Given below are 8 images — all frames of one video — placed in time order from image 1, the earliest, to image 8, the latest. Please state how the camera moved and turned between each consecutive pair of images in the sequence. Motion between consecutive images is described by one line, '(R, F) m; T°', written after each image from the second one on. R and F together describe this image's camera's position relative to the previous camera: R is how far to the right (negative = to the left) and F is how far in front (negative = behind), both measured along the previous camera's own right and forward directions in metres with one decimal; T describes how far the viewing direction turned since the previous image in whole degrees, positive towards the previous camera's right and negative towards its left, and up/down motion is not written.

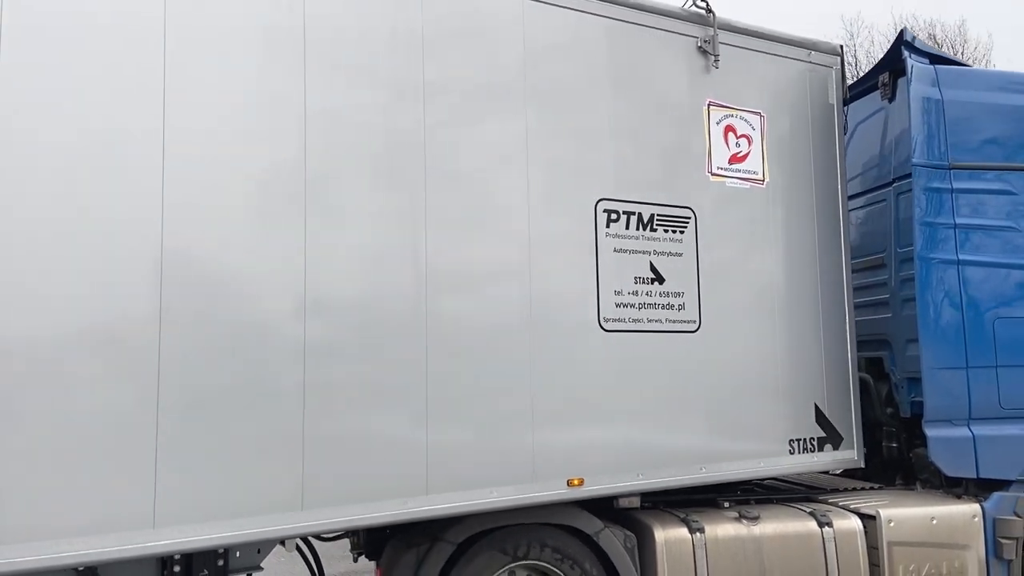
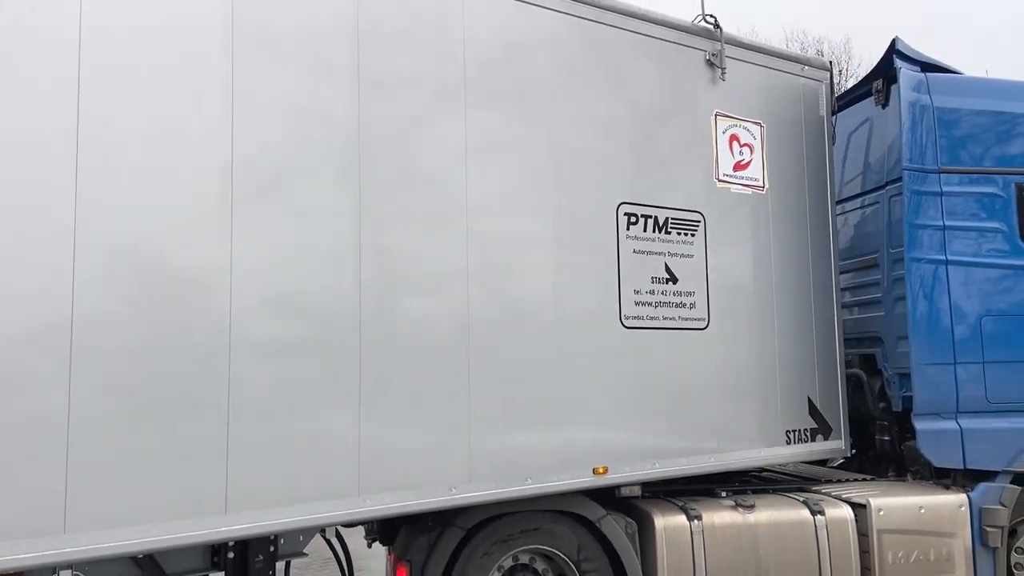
(0.0, -0.2) m; 0°
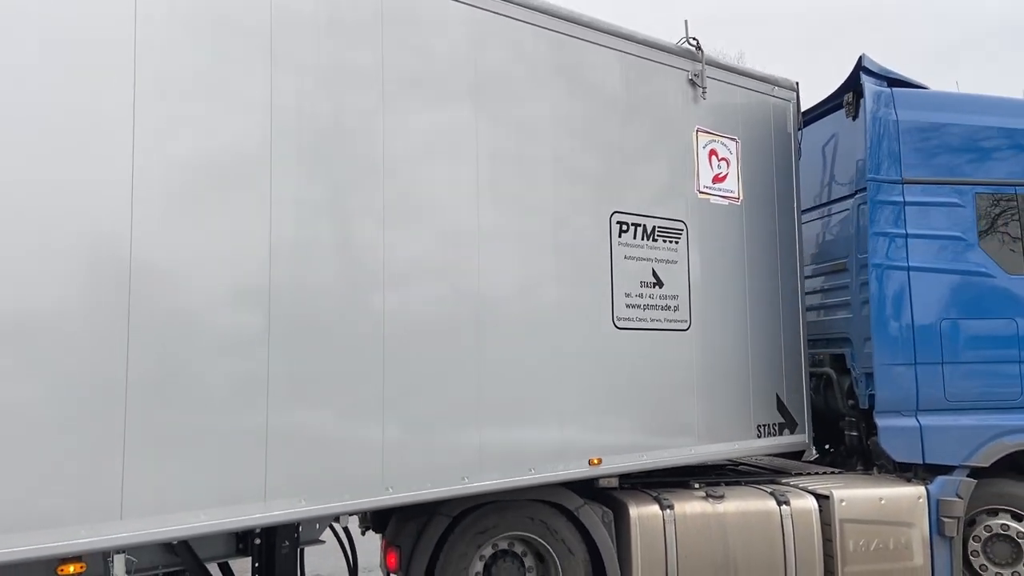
(+0.1, -0.2) m; 0°
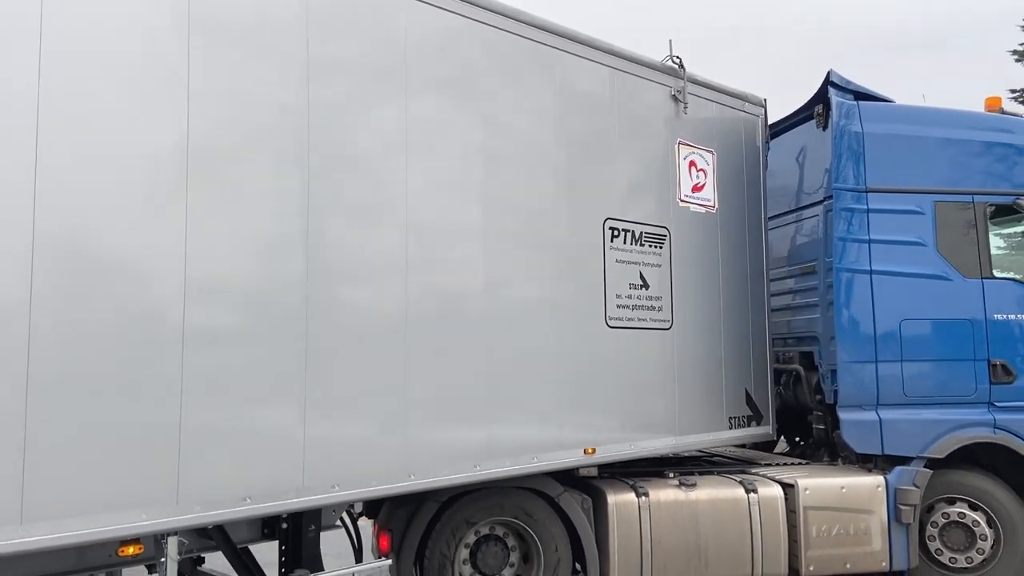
(0.0, -0.3) m; +1°
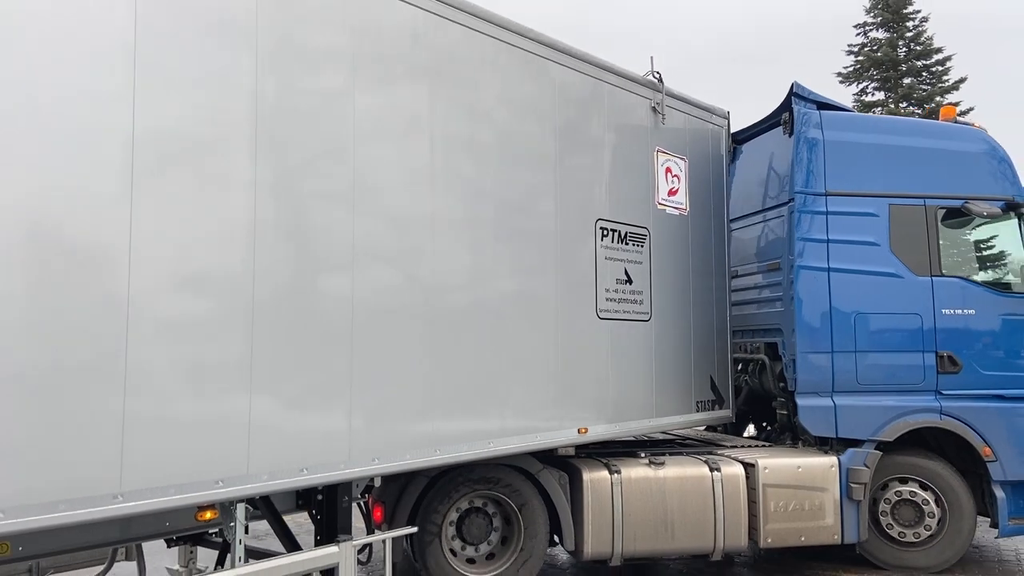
(+0.1, -0.4) m; +1°
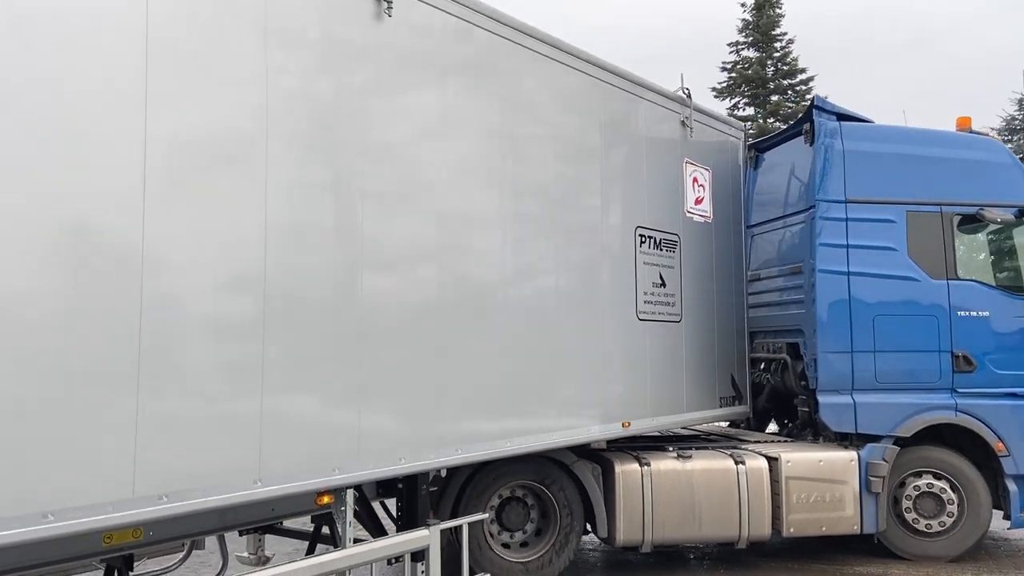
(-0.1, -0.3) m; -1°
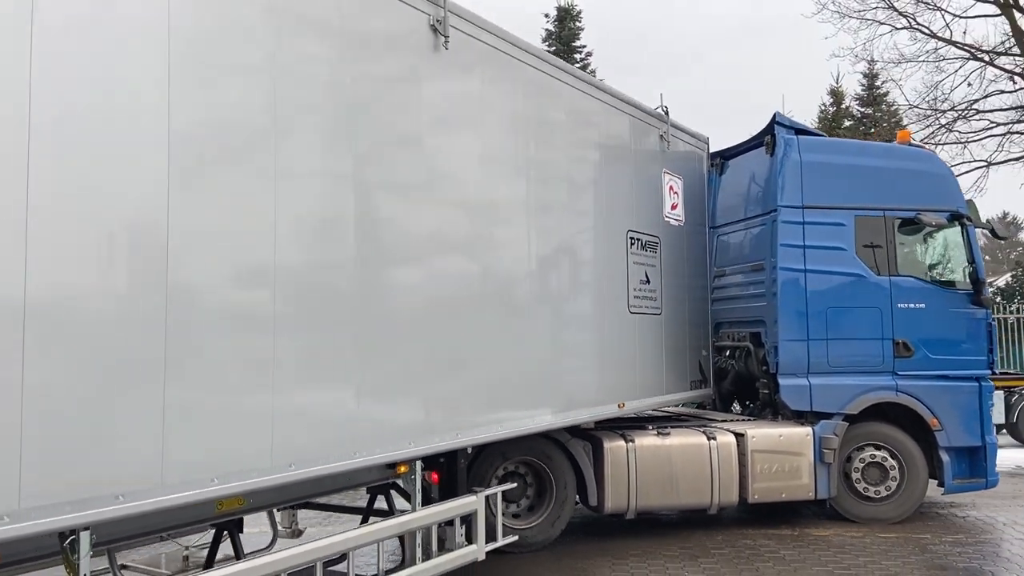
(-0.3, -0.5) m; +3°
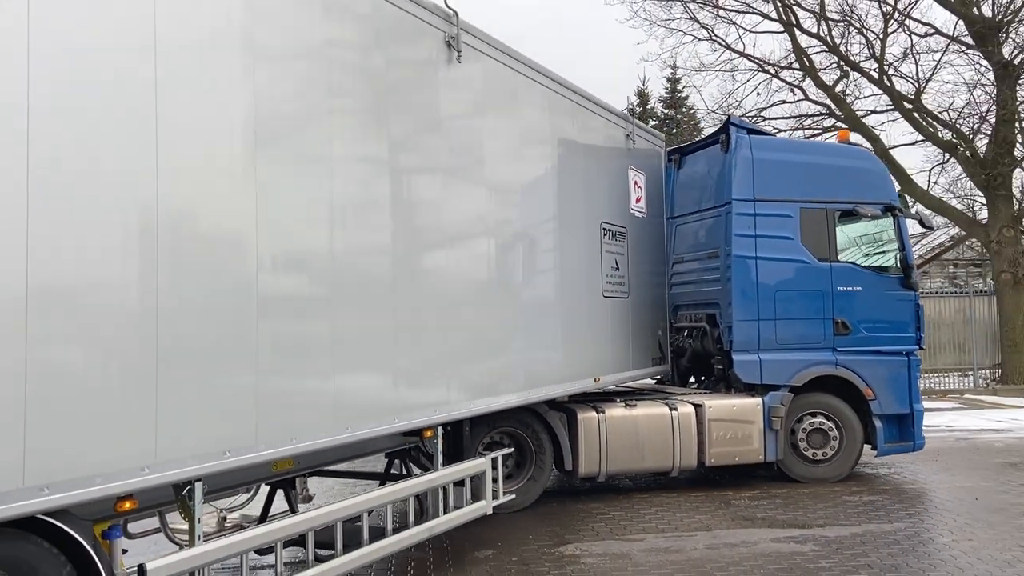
(-0.2, -0.5) m; +4°
